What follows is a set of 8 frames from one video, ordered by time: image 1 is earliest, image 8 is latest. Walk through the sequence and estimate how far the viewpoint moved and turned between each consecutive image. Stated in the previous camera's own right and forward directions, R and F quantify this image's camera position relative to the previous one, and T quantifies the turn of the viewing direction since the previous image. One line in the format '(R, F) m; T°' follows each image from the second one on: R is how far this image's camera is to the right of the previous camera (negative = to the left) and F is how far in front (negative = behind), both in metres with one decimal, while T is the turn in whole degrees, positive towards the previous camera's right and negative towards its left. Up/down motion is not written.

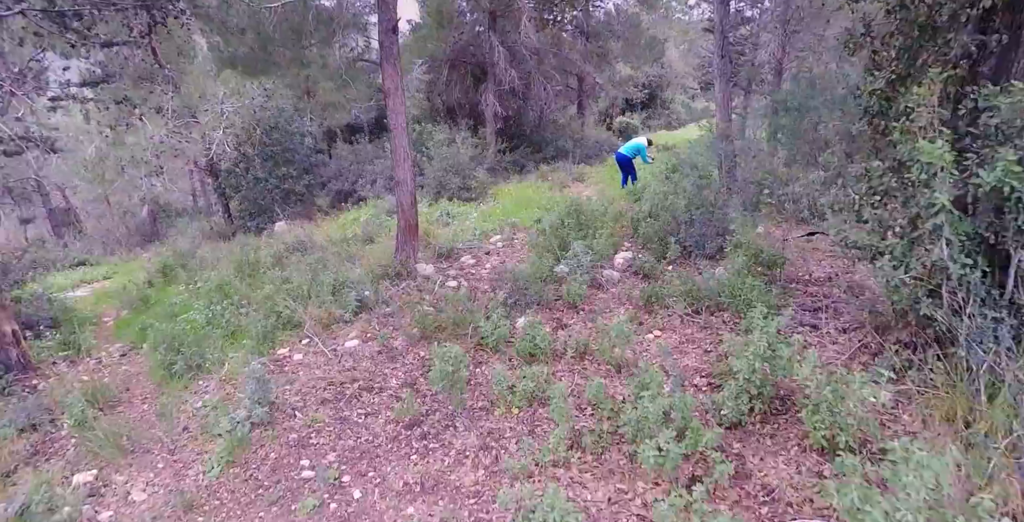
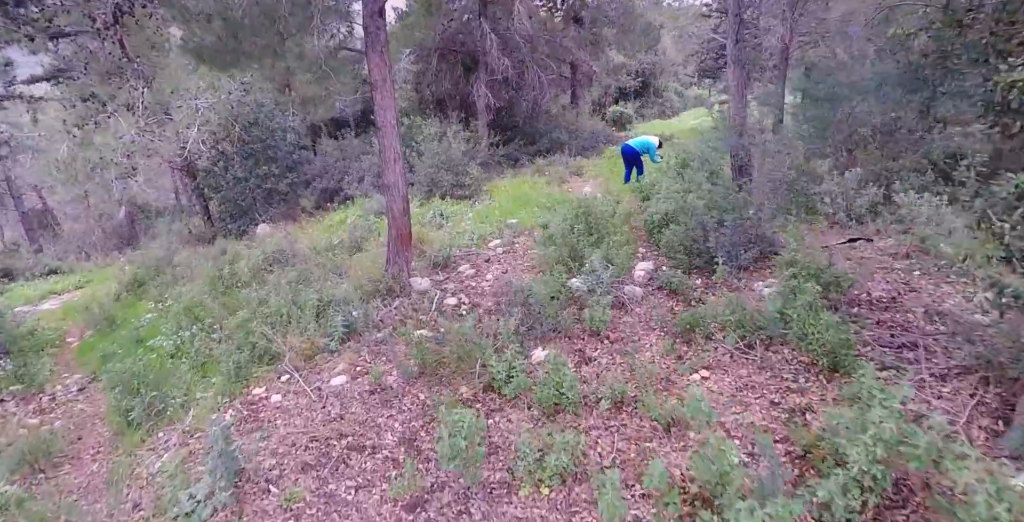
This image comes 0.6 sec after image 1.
(-0.2, +0.8) m; +1°
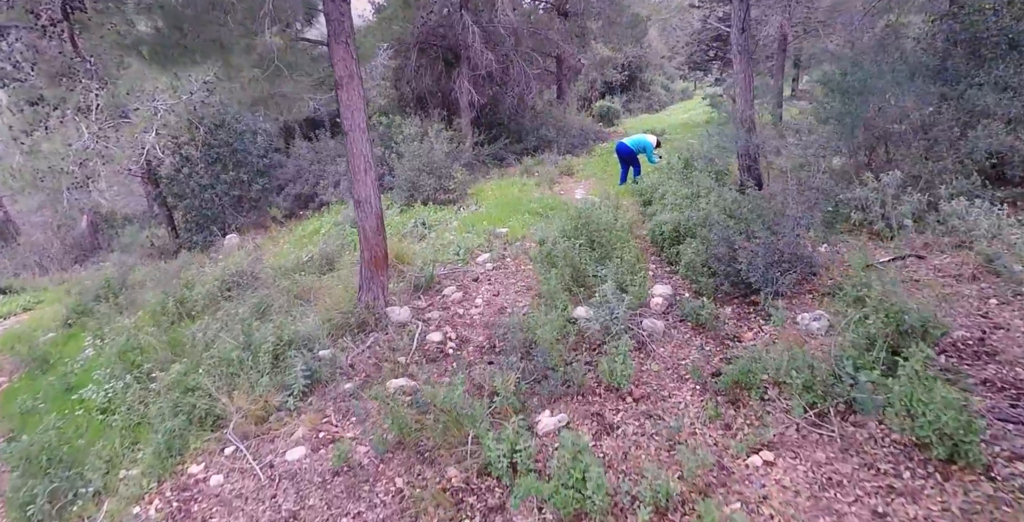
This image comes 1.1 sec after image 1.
(-0.1, +0.9) m; +1°
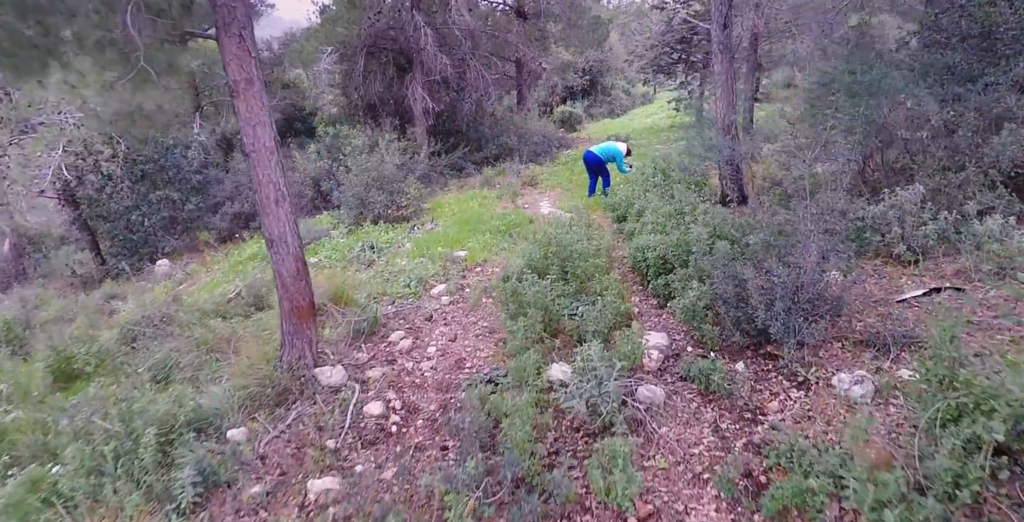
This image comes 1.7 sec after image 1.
(+0.1, +1.0) m; +4°
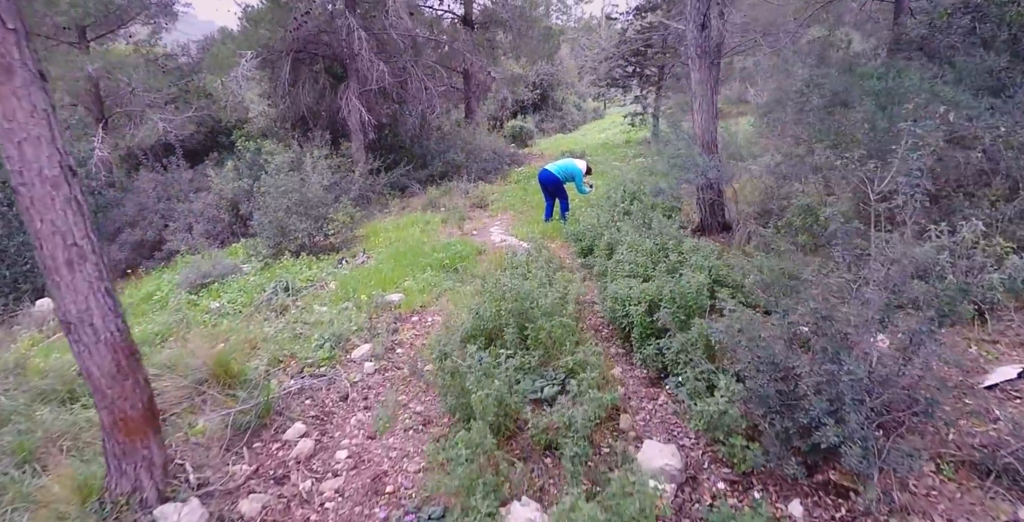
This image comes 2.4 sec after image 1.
(+0.1, +1.4) m; +5°
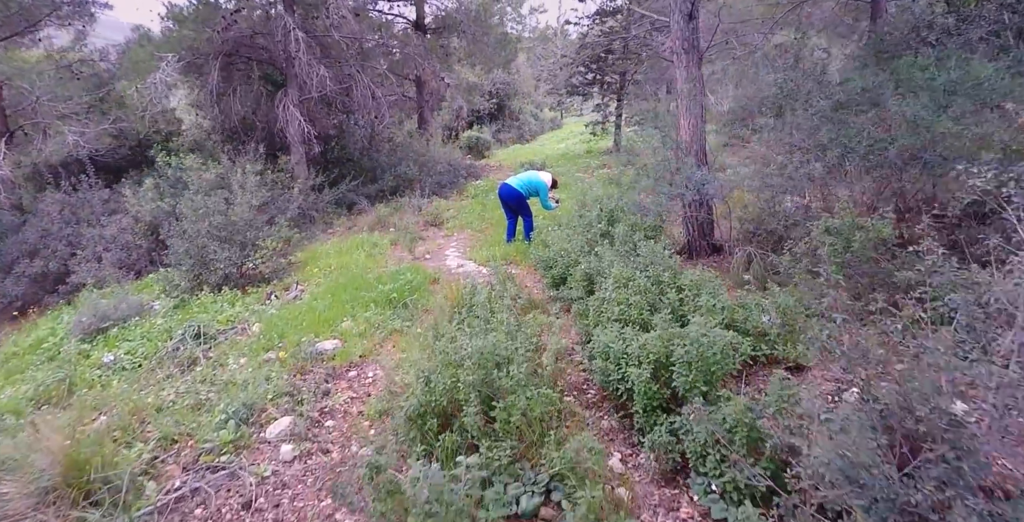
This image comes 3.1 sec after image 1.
(0.0, +1.1) m; +4°
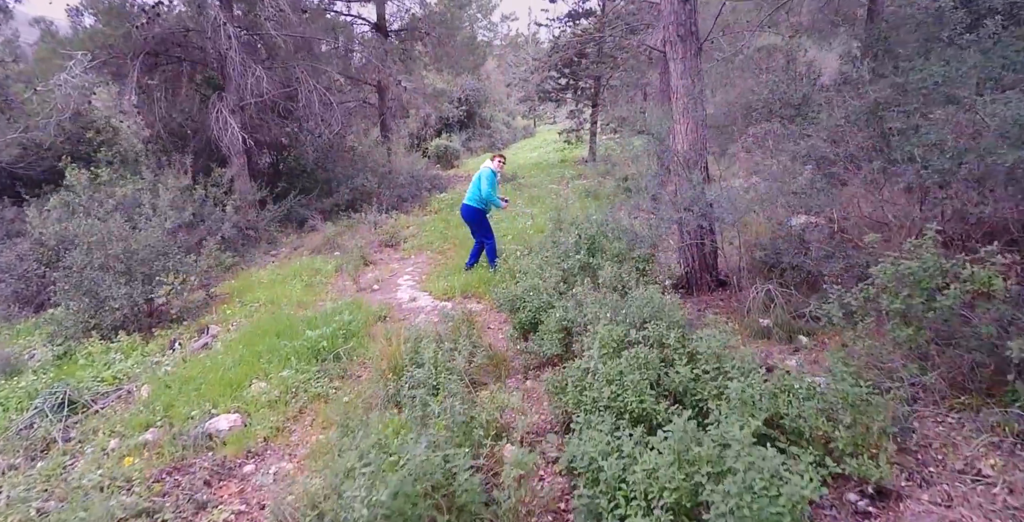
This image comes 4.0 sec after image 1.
(+0.2, +1.2) m; +3°
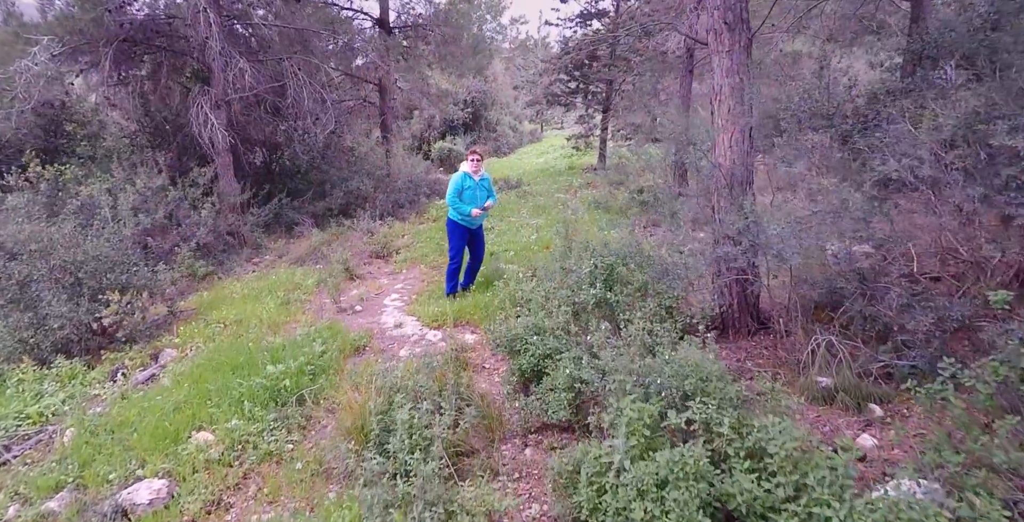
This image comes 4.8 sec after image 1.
(0.0, +0.8) m; 0°
